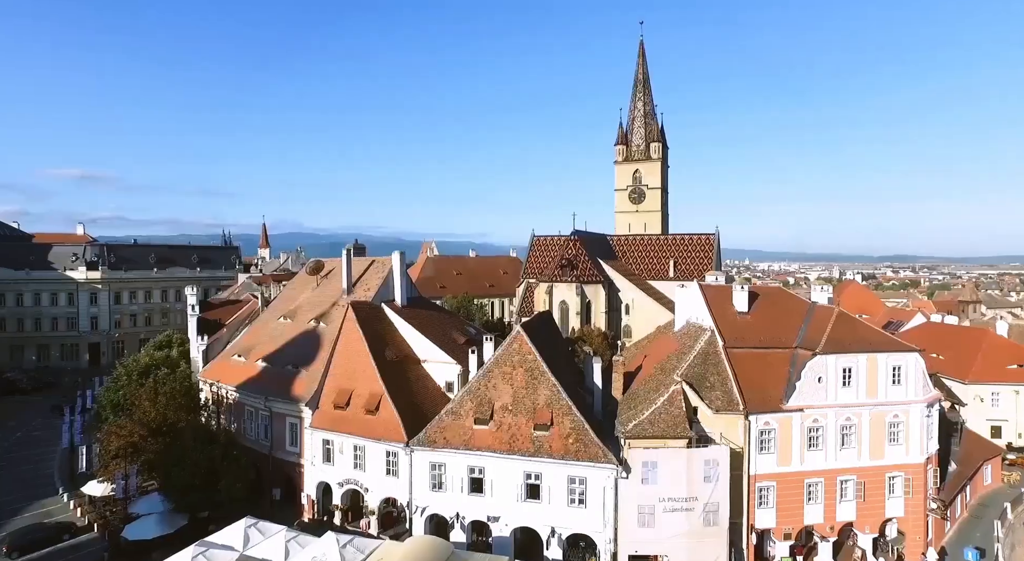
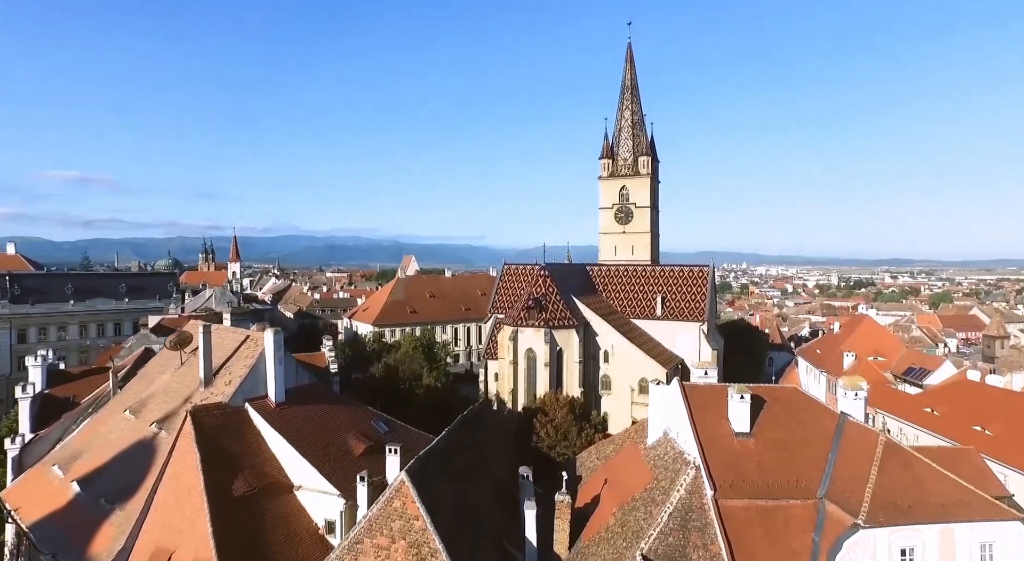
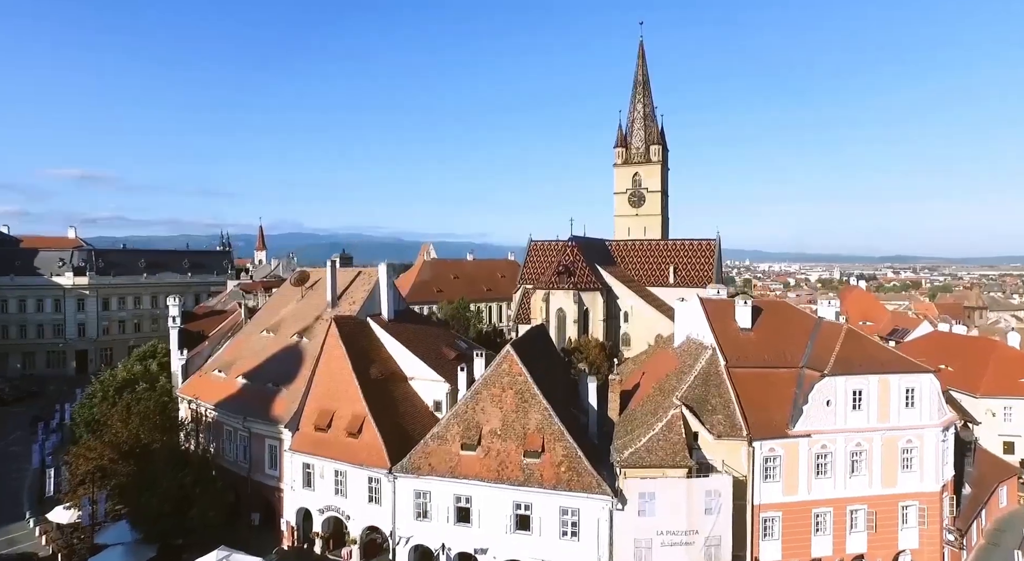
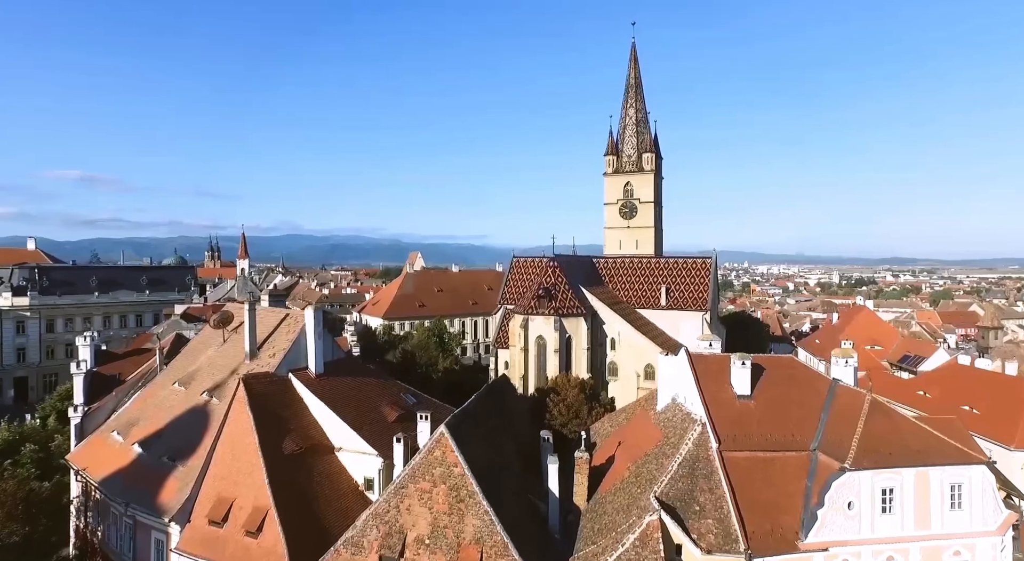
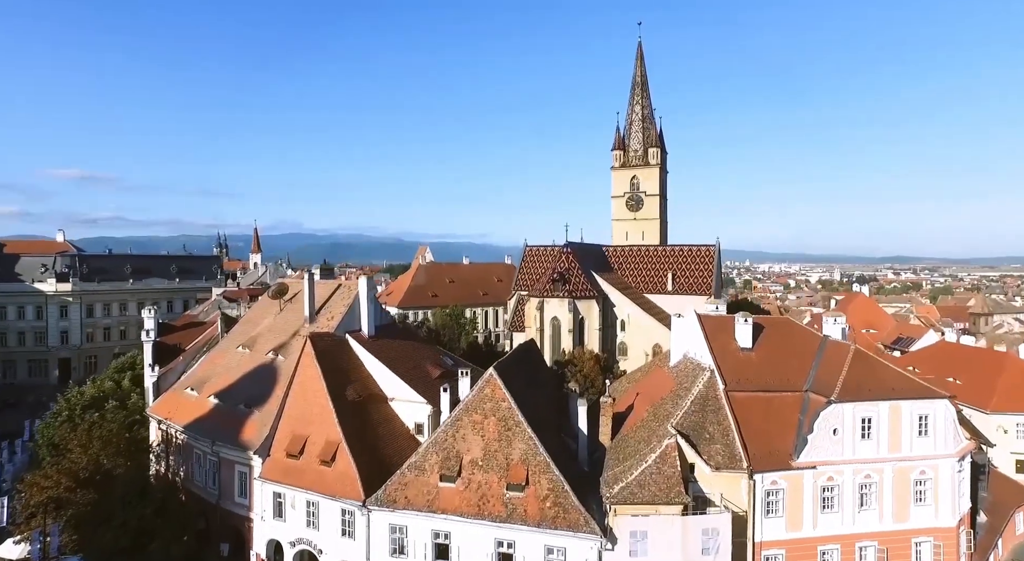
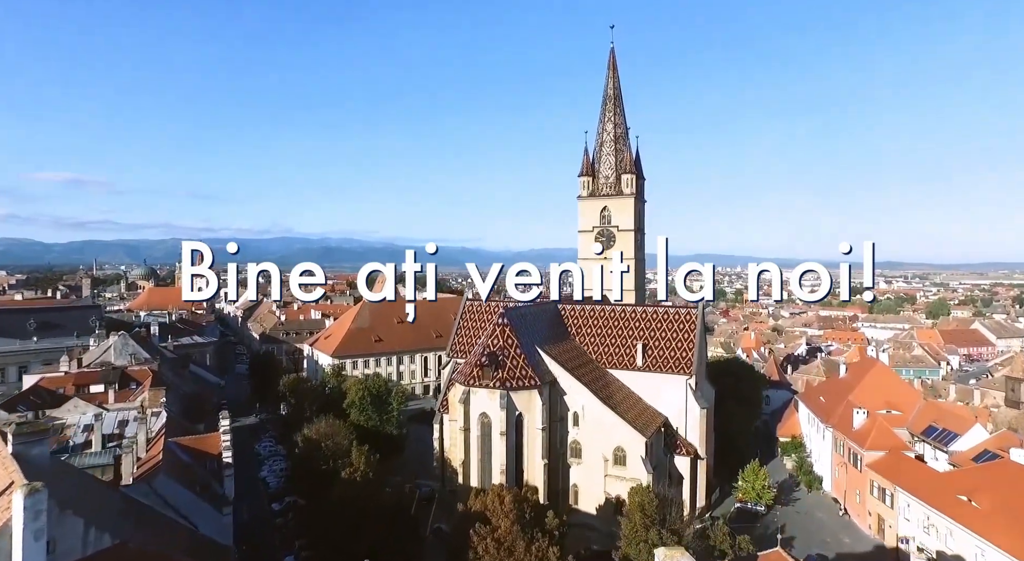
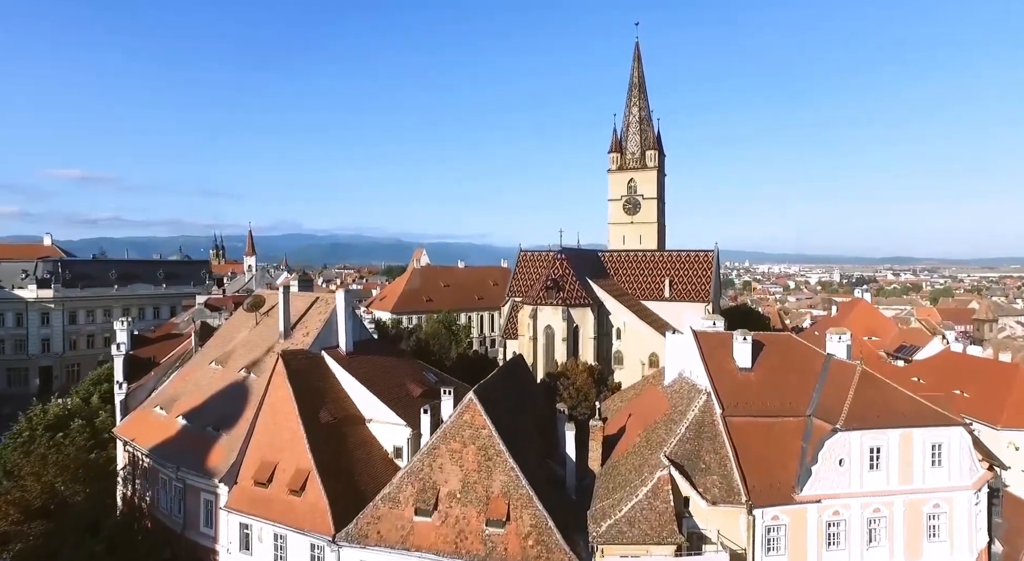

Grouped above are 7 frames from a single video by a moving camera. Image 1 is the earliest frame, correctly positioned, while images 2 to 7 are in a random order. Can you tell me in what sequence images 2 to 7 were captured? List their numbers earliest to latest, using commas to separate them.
3, 5, 7, 4, 2, 6
